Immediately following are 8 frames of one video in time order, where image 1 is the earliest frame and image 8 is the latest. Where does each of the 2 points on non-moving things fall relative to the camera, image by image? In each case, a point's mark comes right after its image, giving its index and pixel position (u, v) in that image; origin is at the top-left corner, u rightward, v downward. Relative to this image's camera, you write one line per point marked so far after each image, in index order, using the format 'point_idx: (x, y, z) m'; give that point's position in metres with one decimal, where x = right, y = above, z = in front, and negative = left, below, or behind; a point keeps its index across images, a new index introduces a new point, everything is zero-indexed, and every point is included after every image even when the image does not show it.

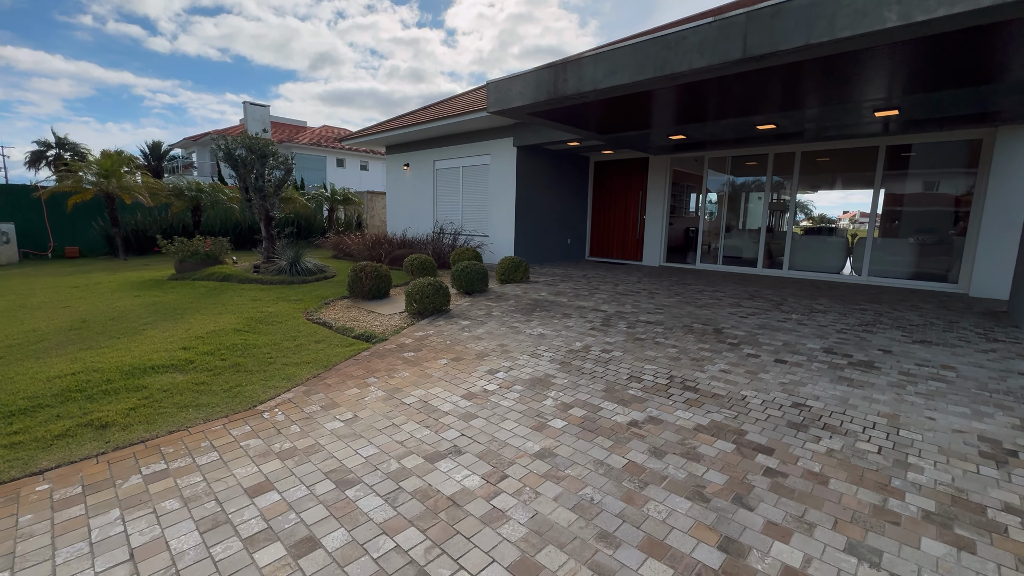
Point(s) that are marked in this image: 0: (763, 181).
0: (+5.2, +2.3, +9.5) m
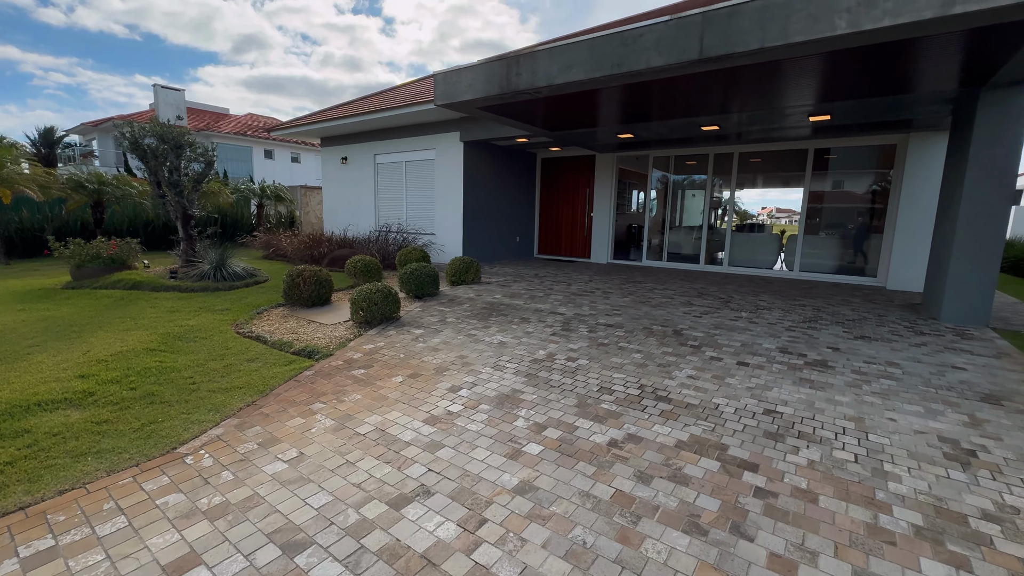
0: (+4.1, +2.3, +9.8) m
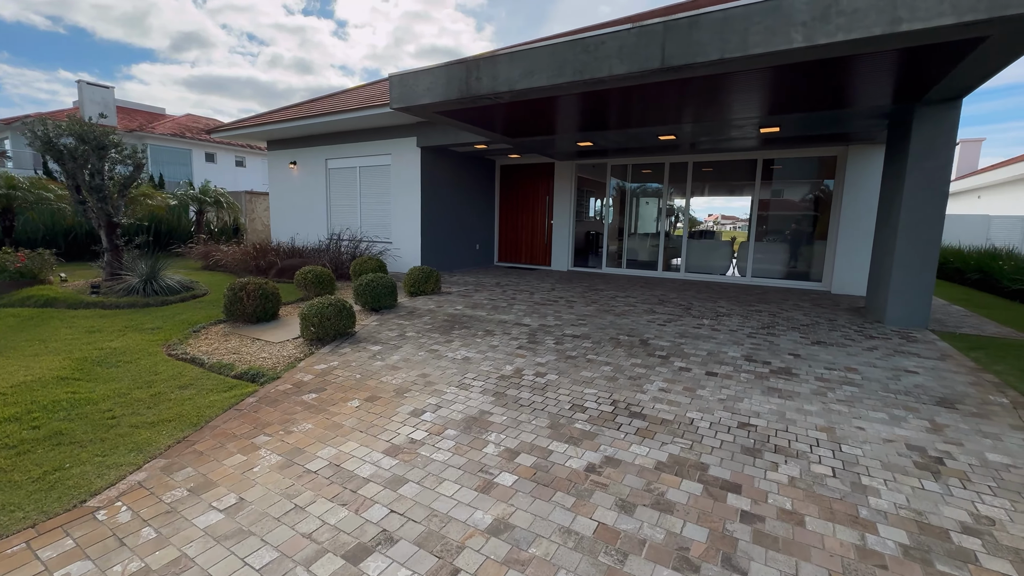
0: (+3.2, +2.2, +10.0) m
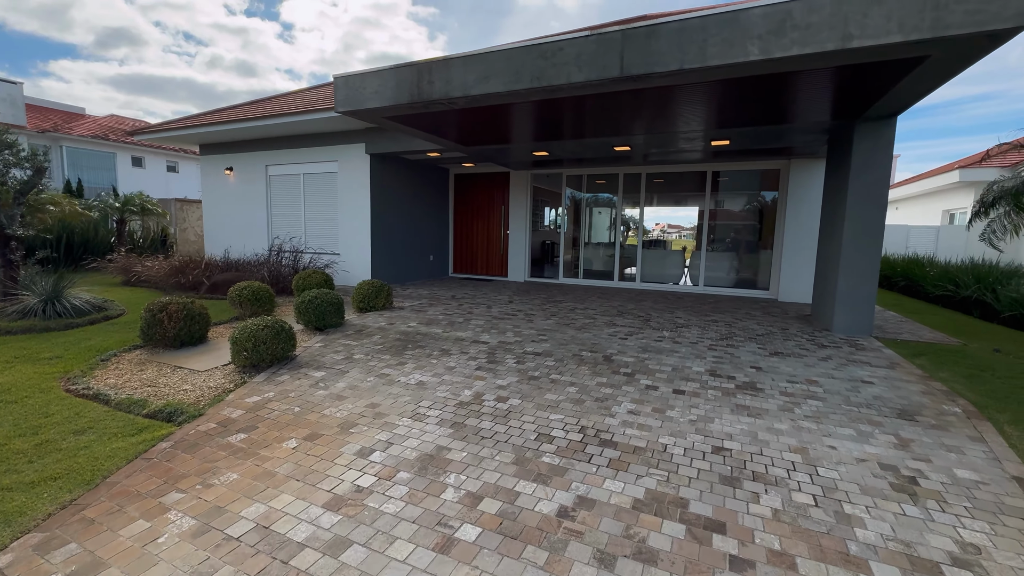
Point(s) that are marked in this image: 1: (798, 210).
0: (+2.2, +2.0, +10.0) m
1: (+5.2, +1.4, +8.2) m
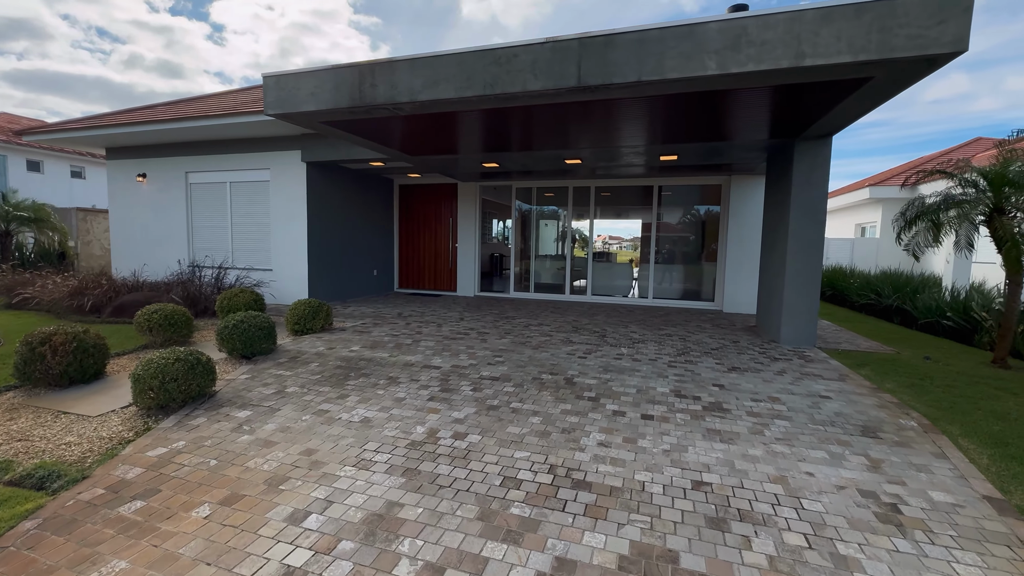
0: (+1.1, +1.7, +10.0) m
1: (+4.3, +1.2, +8.5) m
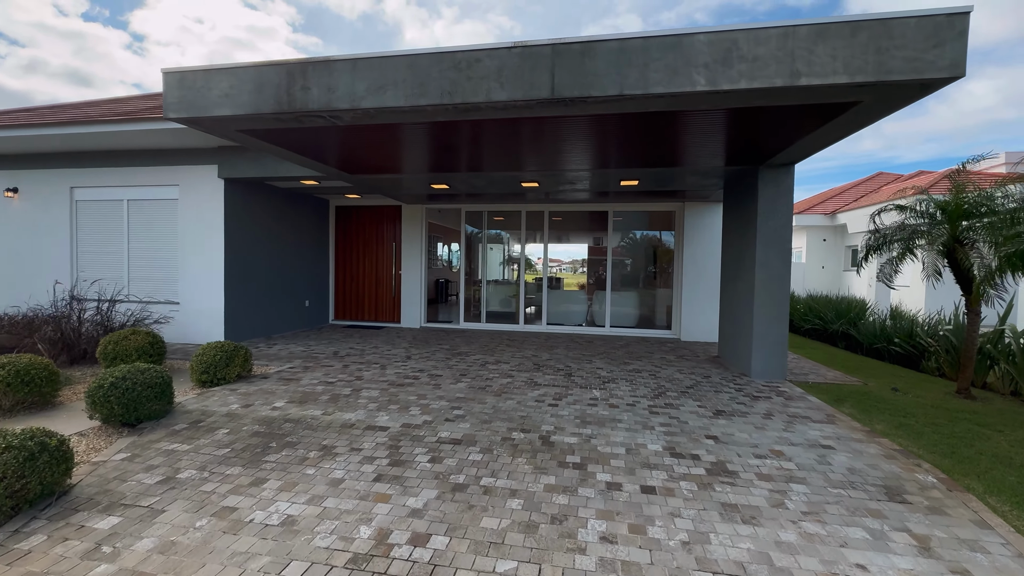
0: (0.0, +1.1, +9.5) m
1: (+3.4, +0.7, +8.4) m
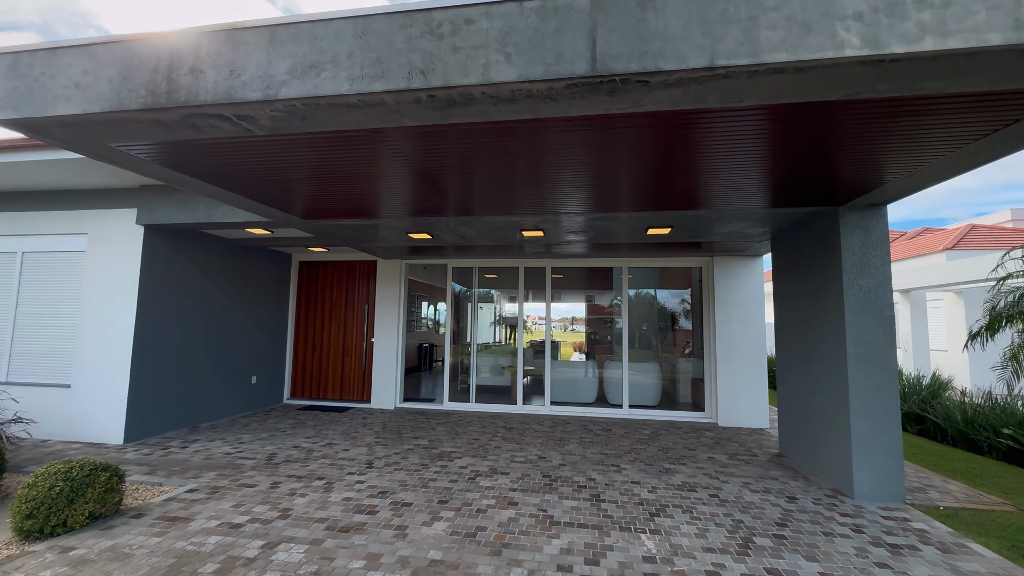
0: (-0.1, -0.2, +8.0) m
1: (+3.3, -0.4, +7.0) m
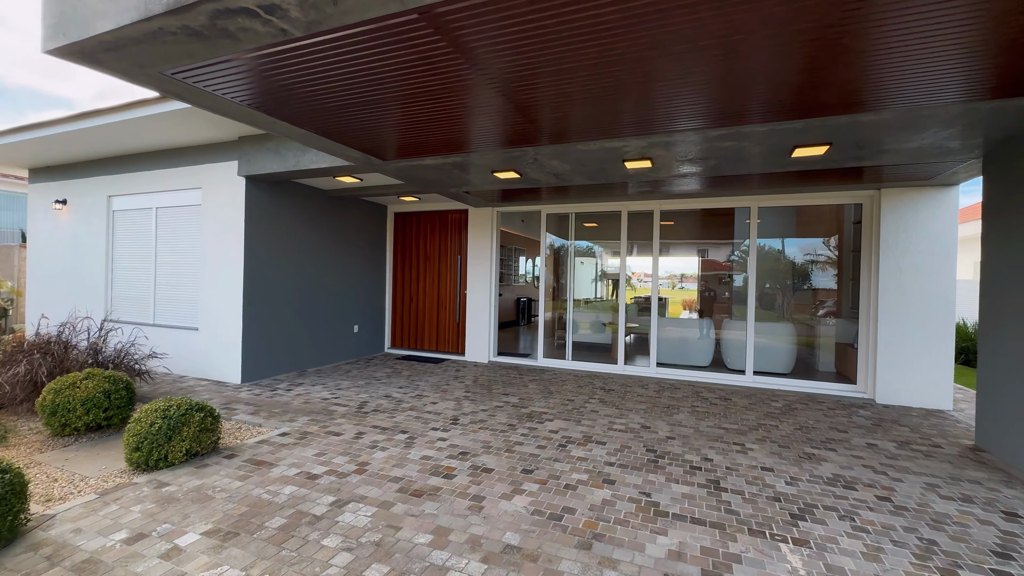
0: (+1.5, +0.7, +7.2) m
1: (+4.6, +0.3, +5.4) m
